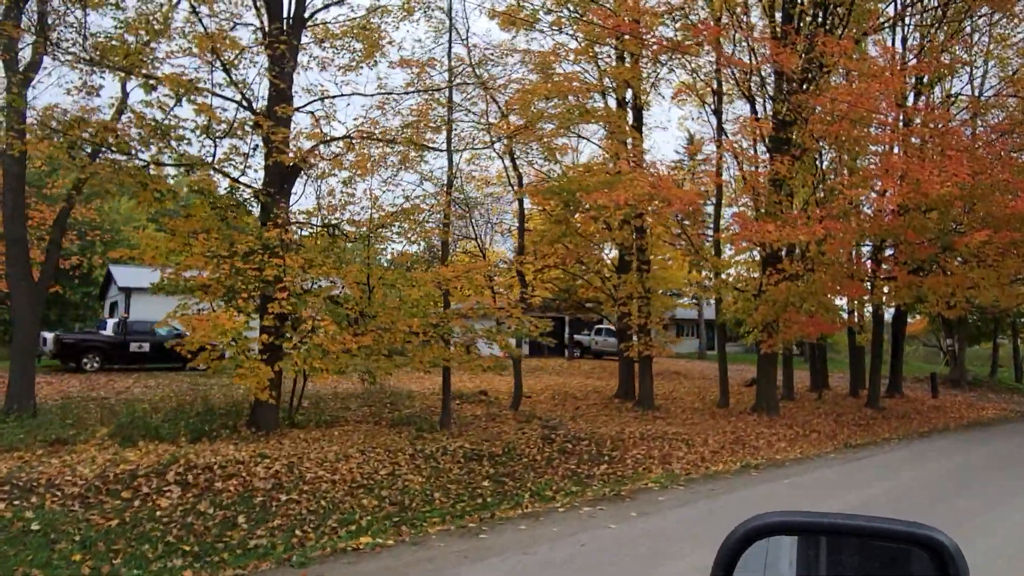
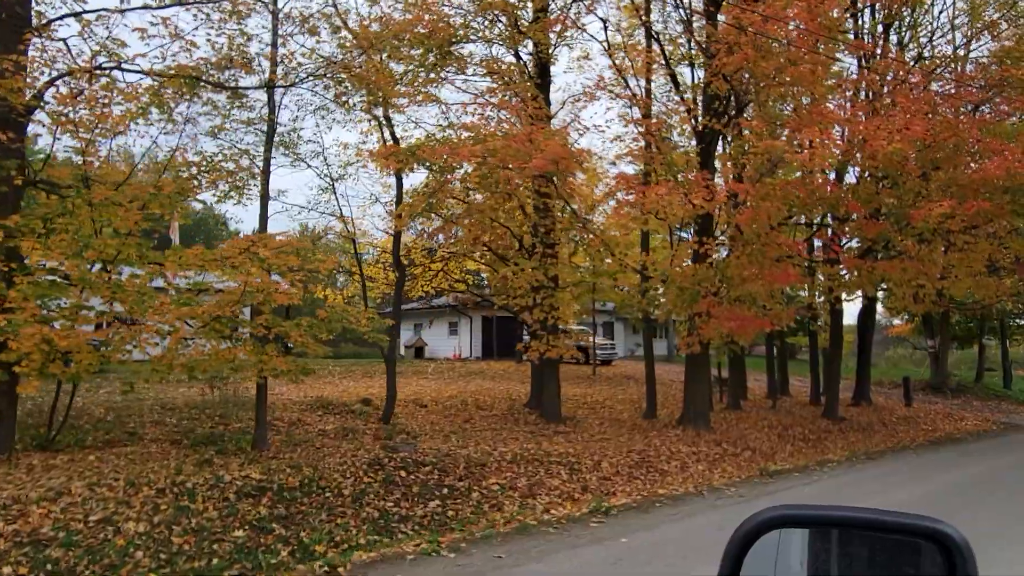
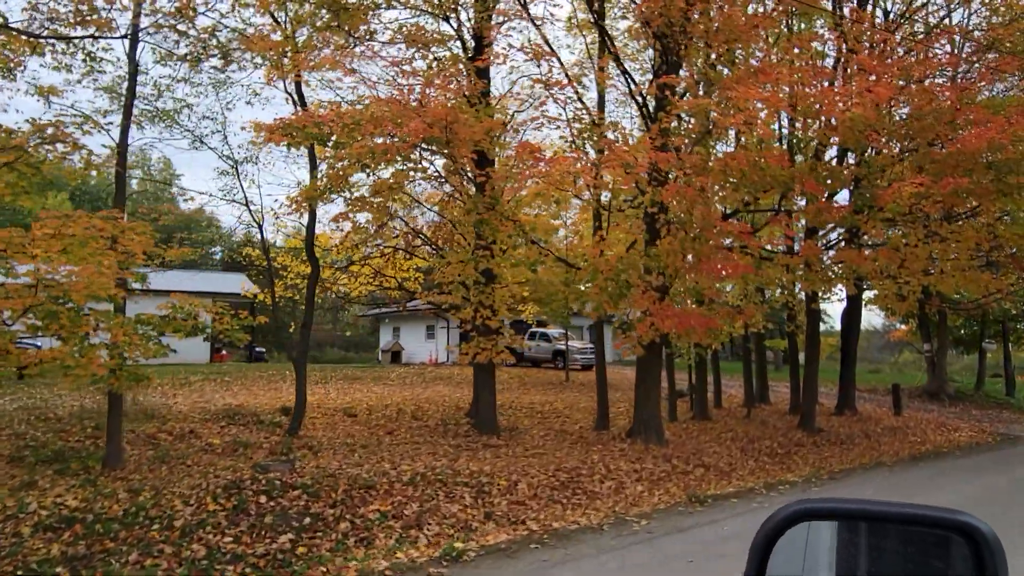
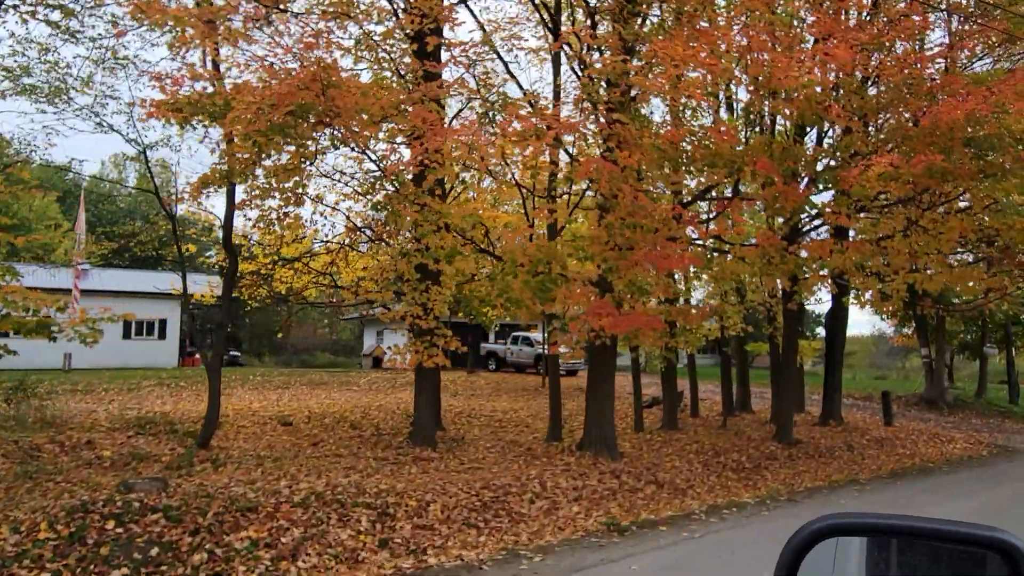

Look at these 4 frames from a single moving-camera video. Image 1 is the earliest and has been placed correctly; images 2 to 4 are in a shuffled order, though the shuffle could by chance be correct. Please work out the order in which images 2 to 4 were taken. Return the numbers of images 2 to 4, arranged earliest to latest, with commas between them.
2, 3, 4
